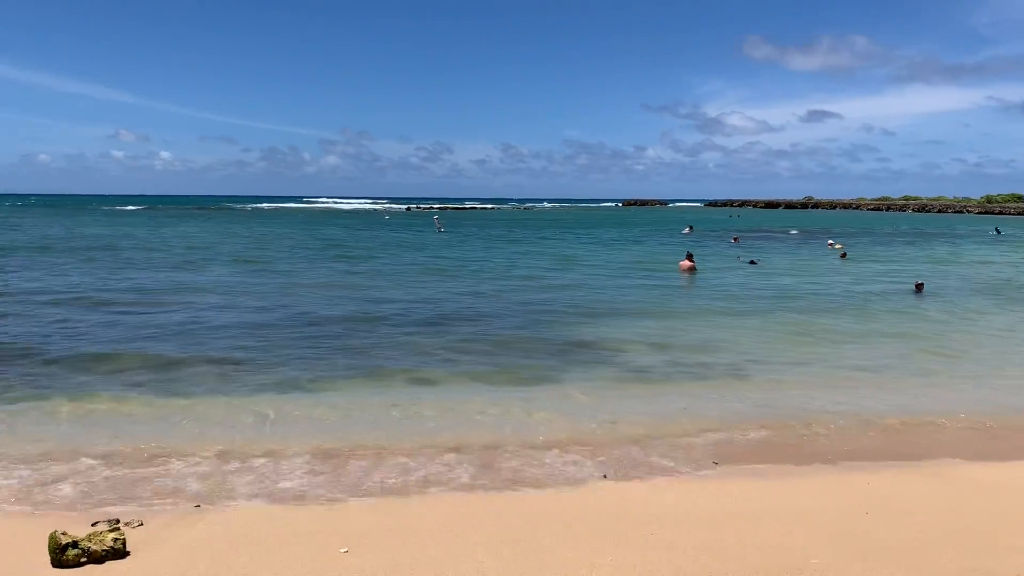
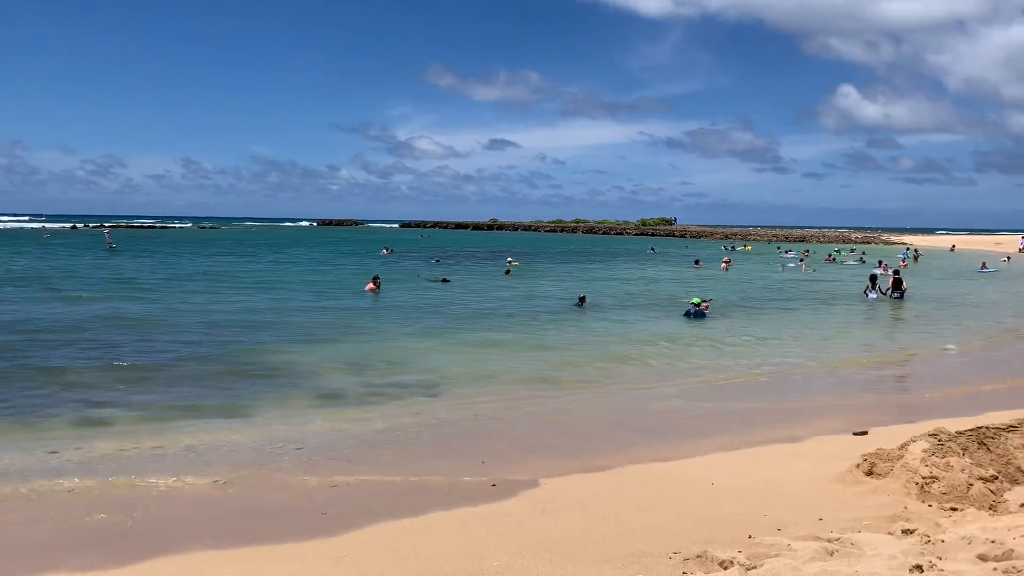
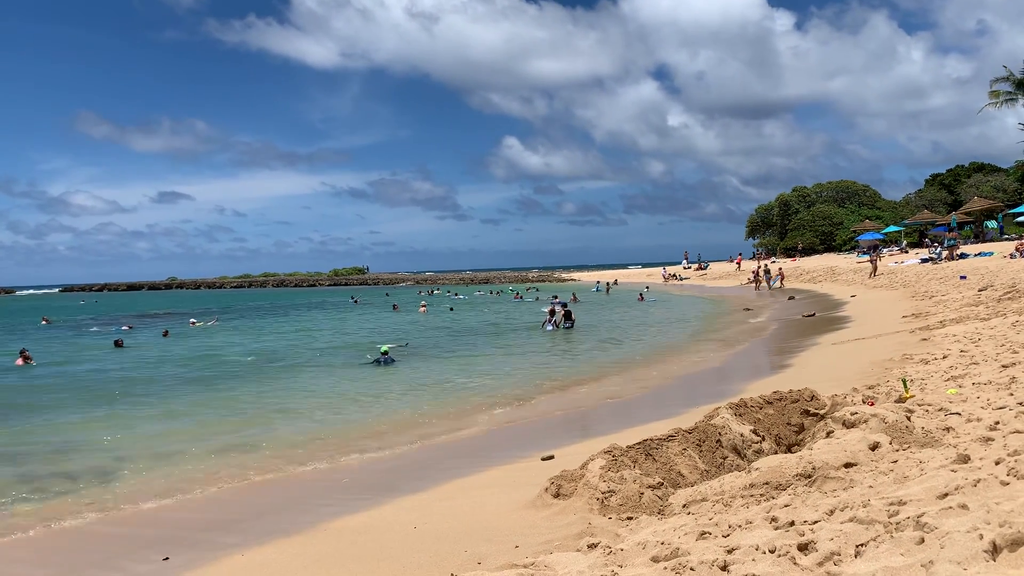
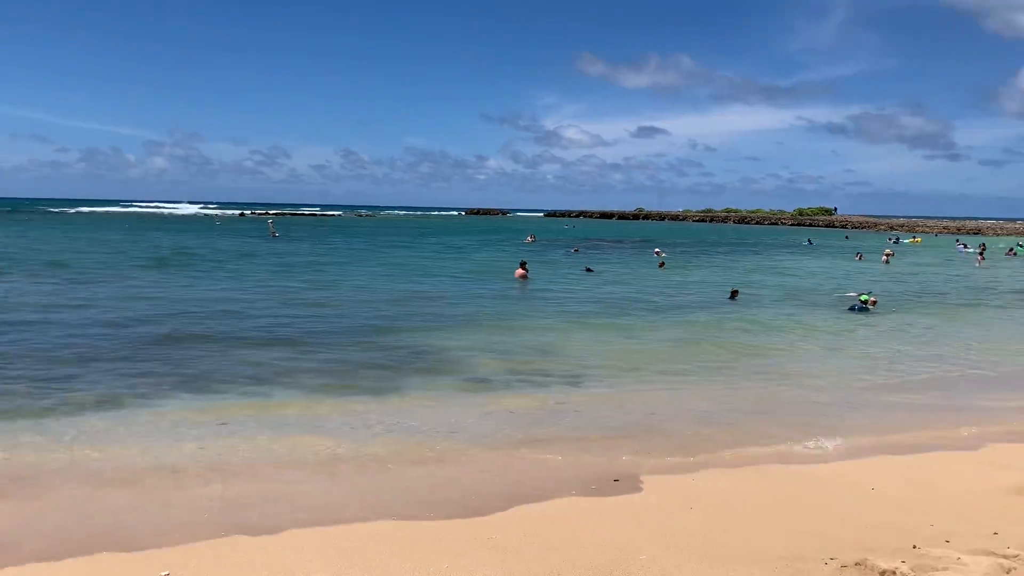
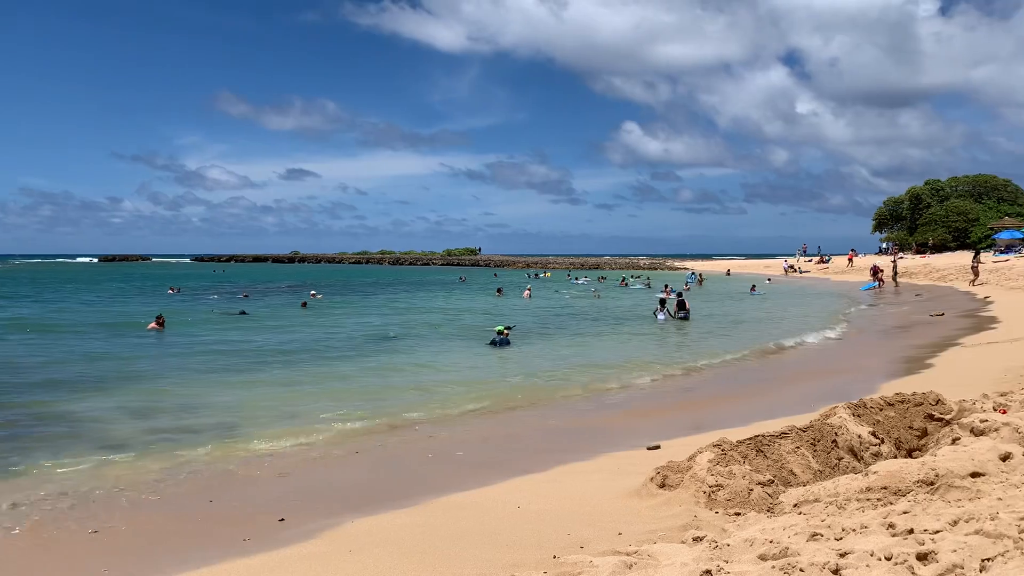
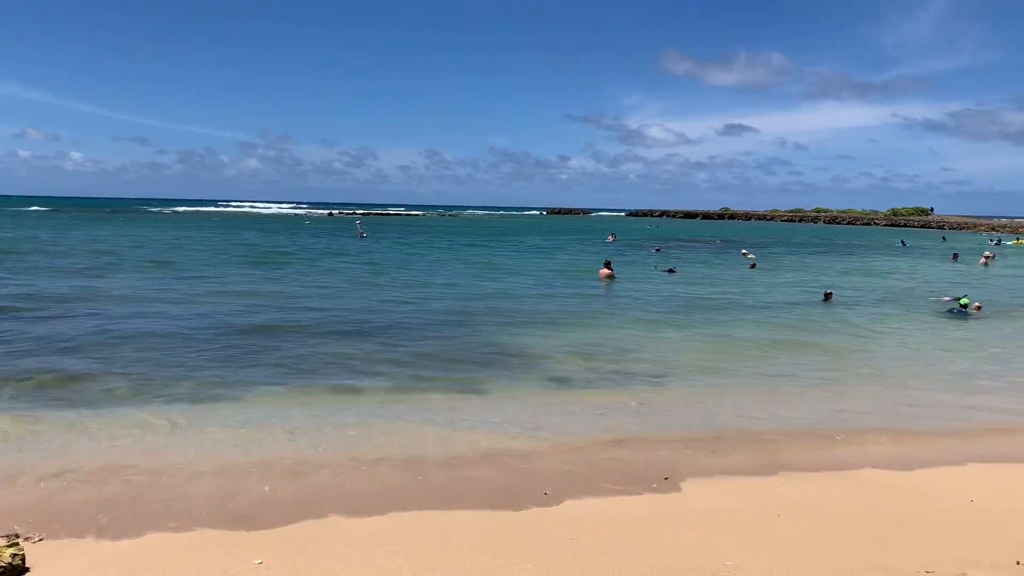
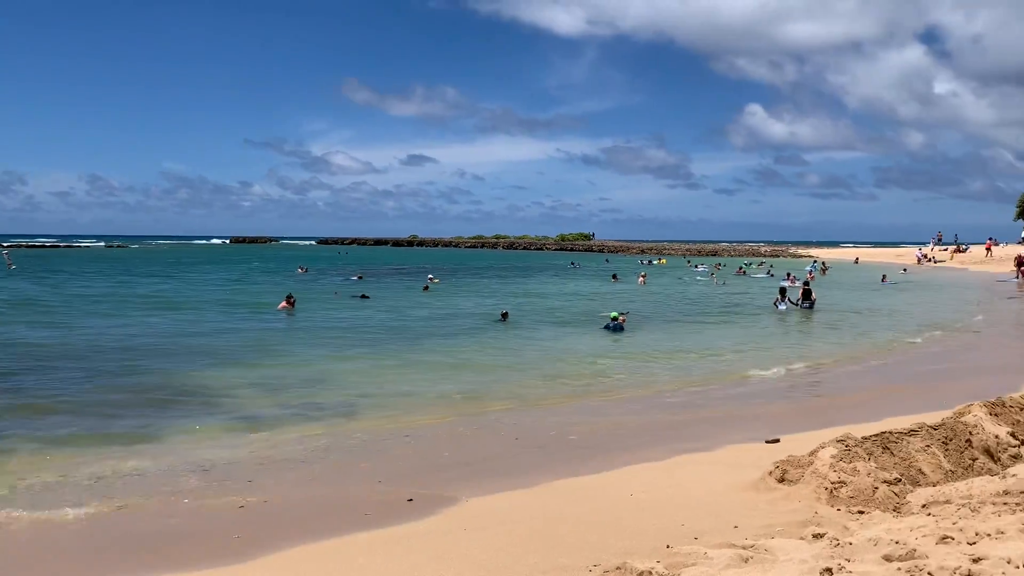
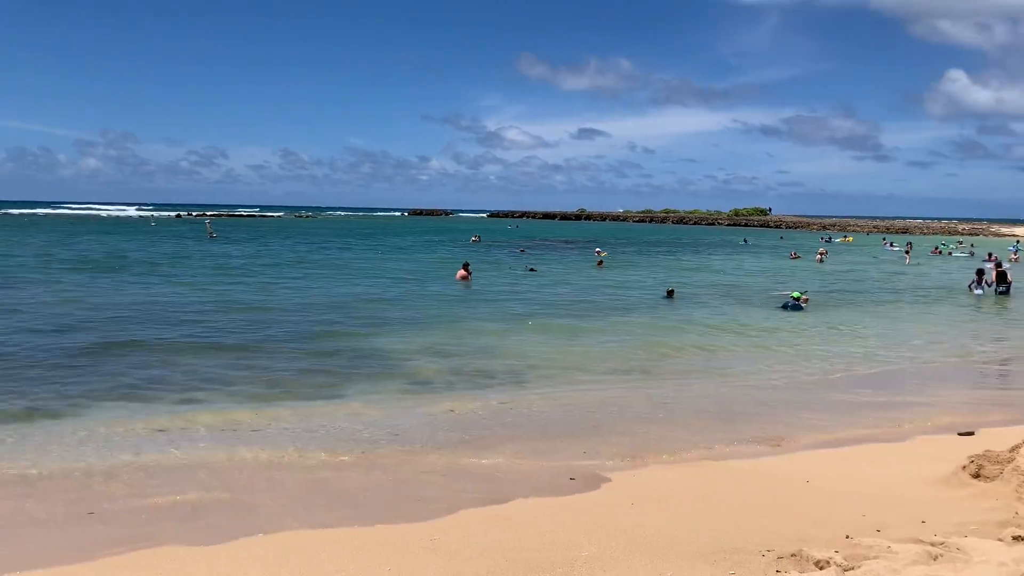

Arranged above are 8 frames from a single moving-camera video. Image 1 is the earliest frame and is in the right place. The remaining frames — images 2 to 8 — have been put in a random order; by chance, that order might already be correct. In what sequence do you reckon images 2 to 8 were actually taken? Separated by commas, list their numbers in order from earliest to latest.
6, 4, 8, 2, 7, 5, 3
